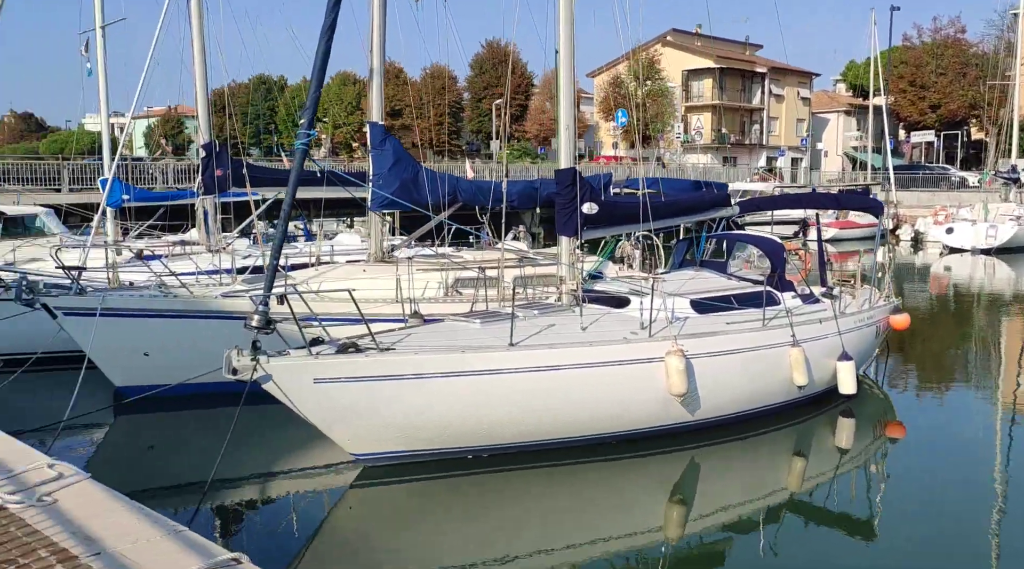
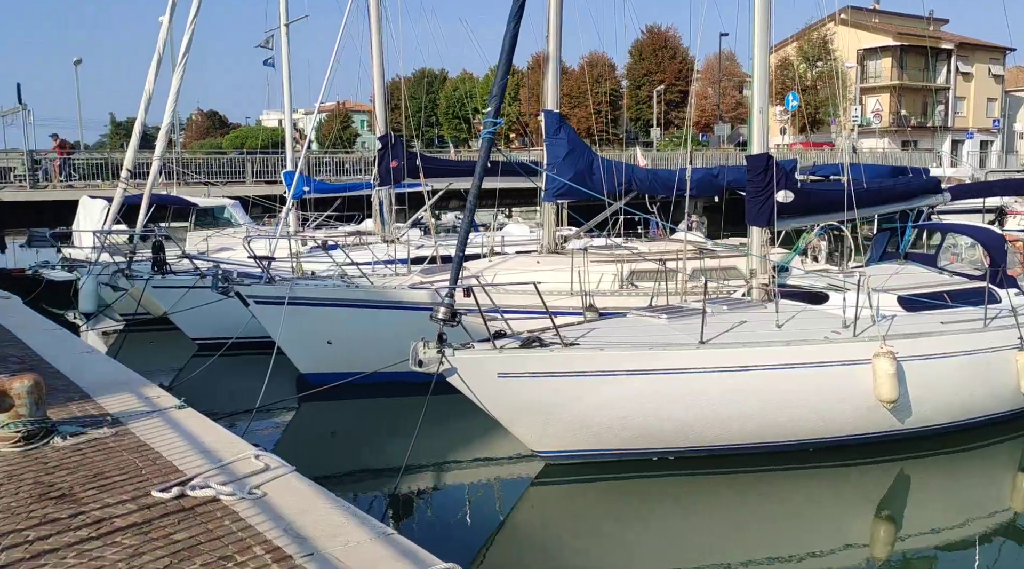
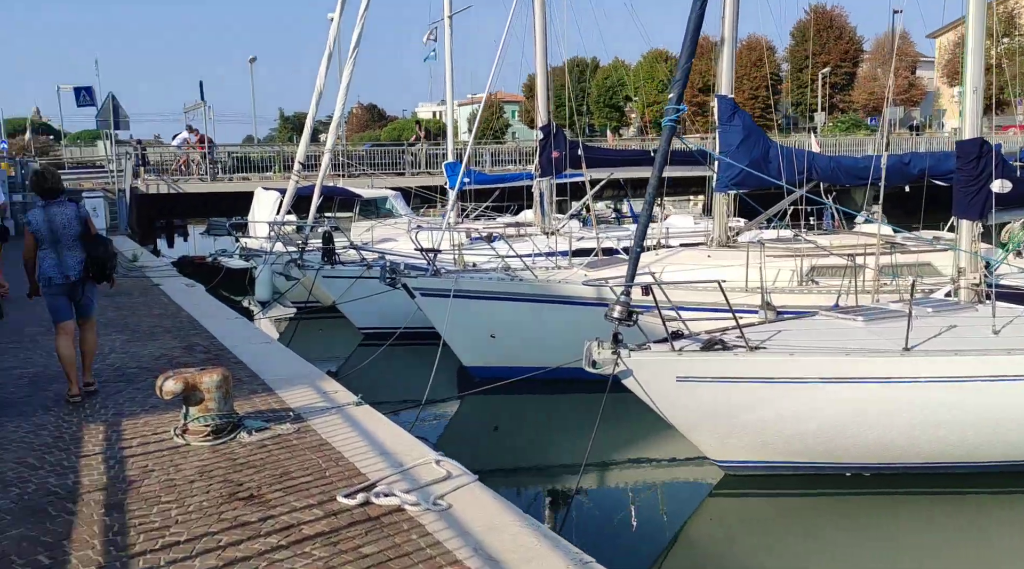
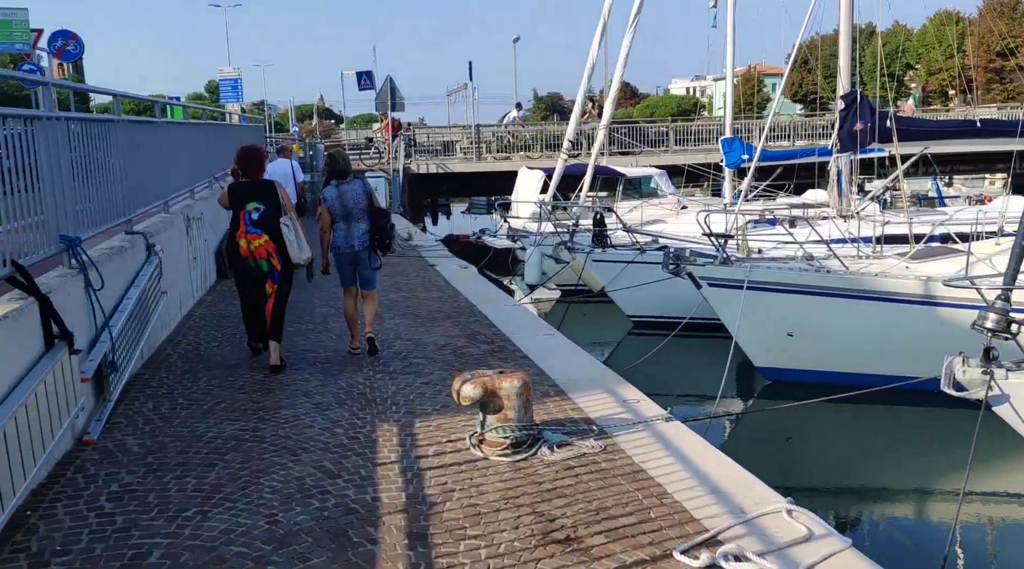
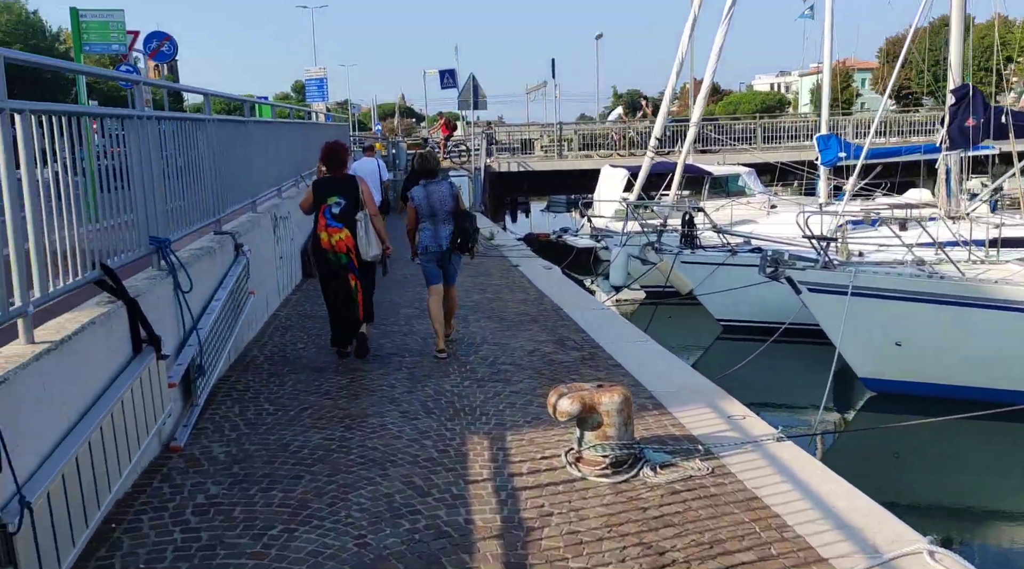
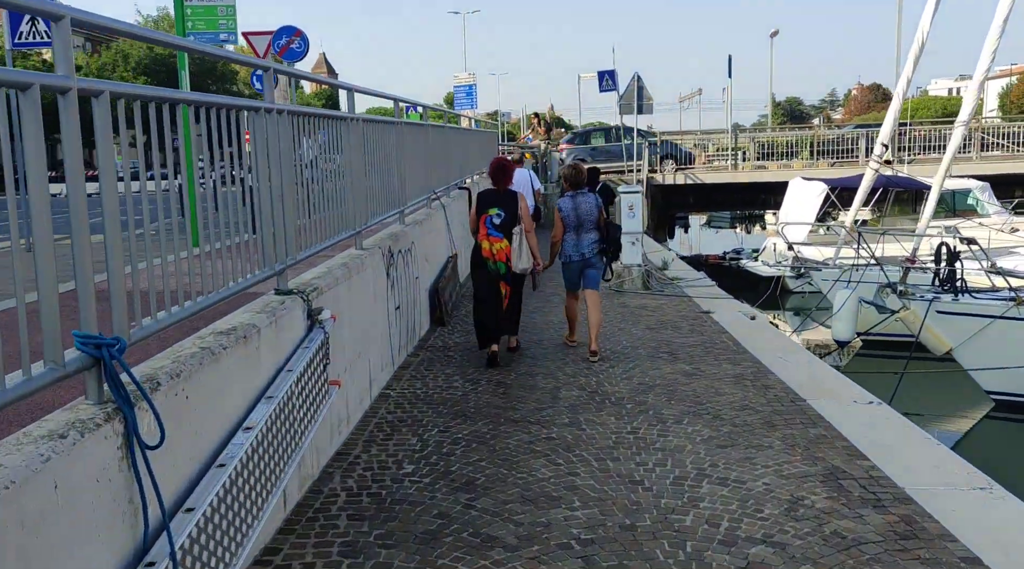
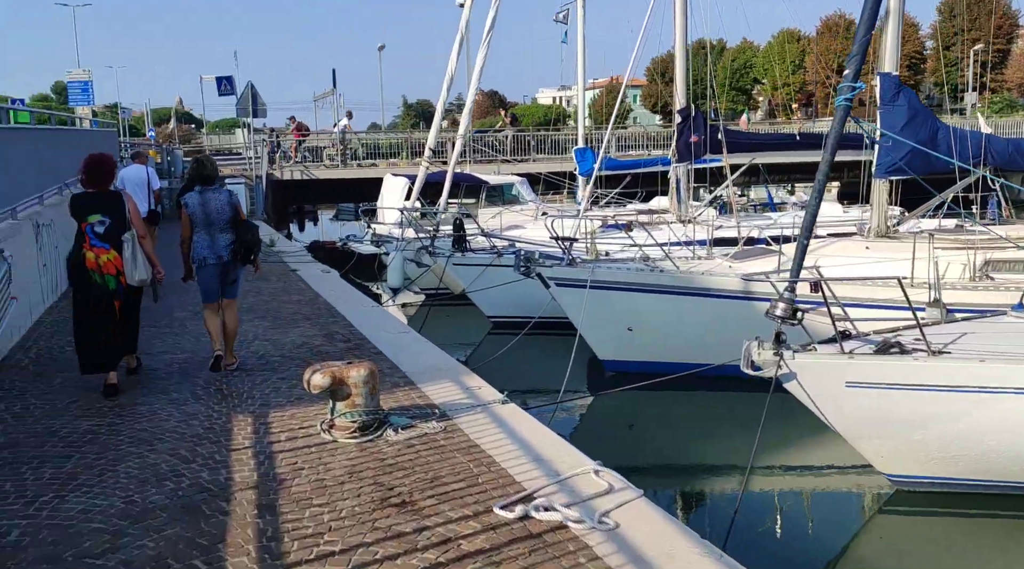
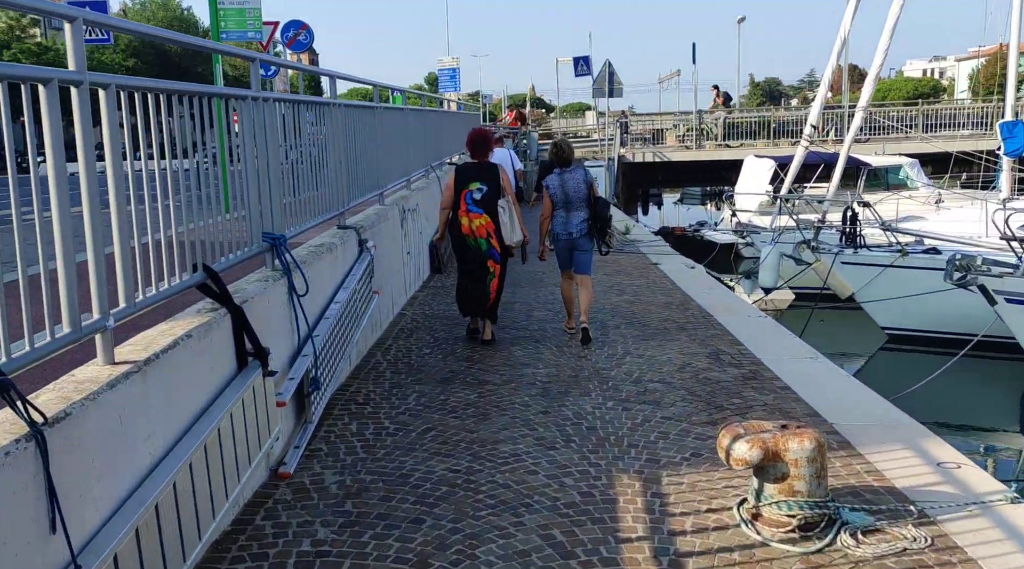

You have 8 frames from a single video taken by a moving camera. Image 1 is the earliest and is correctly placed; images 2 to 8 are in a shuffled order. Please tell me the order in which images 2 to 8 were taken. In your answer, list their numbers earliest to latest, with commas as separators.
2, 3, 7, 4, 5, 8, 6
